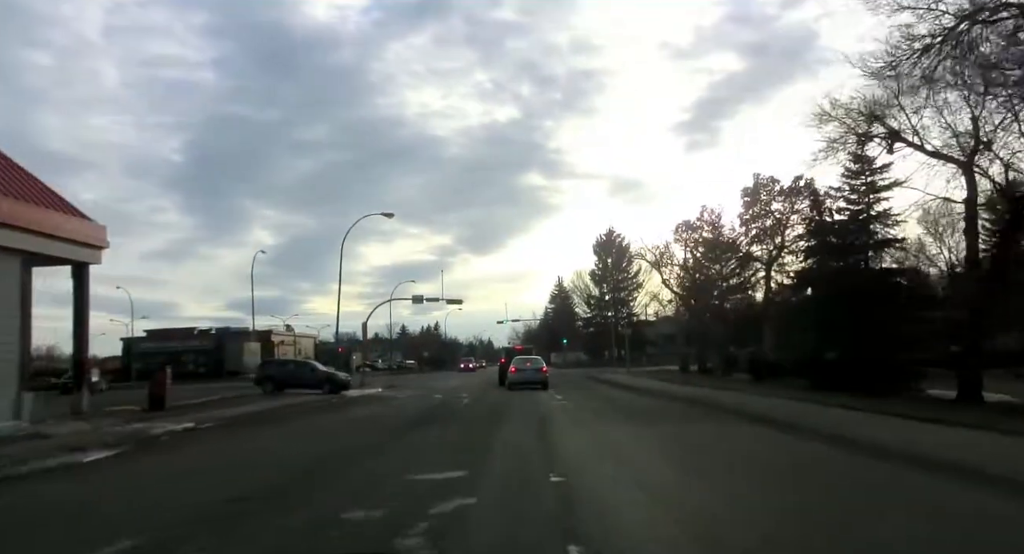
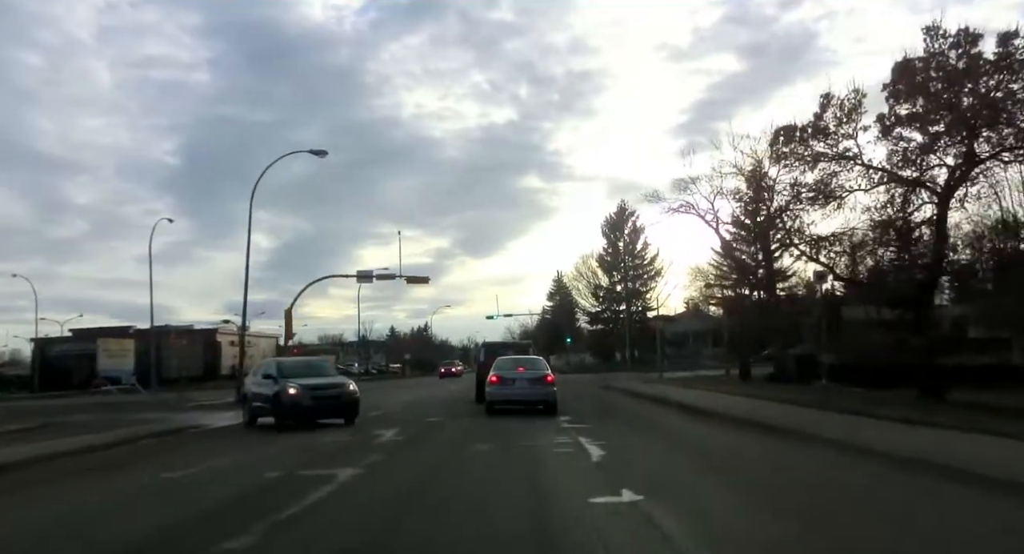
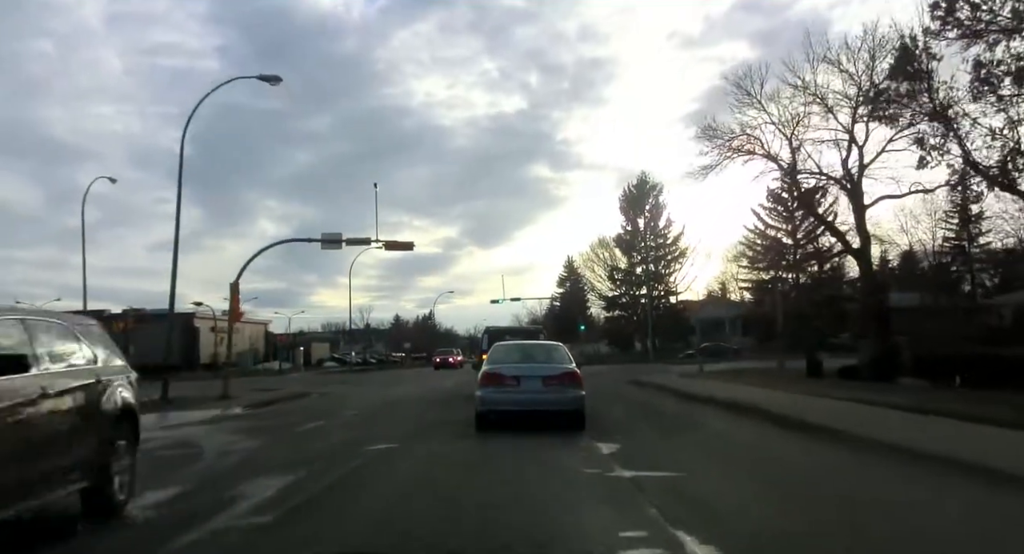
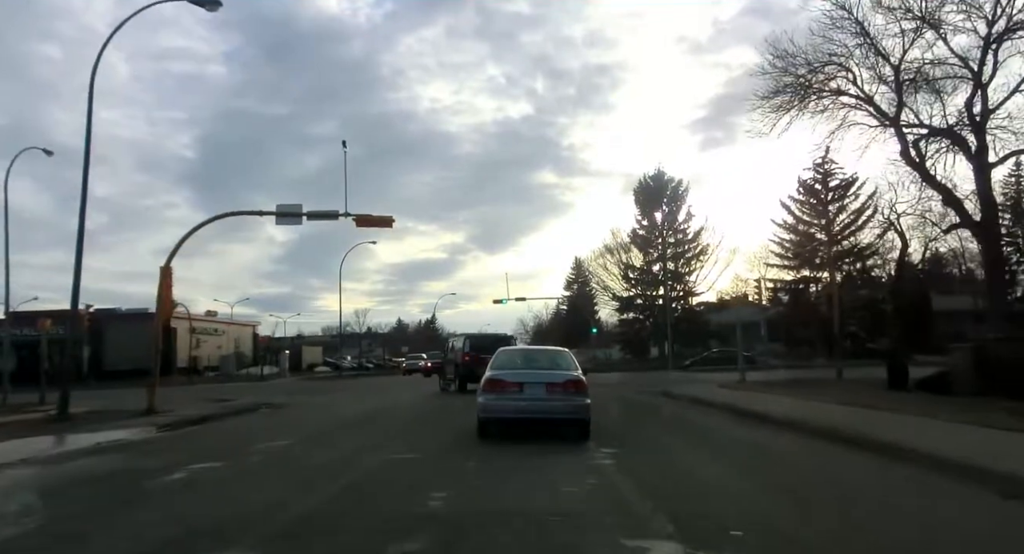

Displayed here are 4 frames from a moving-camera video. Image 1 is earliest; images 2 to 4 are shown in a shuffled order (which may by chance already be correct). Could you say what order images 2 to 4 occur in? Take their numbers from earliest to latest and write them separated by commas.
2, 3, 4
